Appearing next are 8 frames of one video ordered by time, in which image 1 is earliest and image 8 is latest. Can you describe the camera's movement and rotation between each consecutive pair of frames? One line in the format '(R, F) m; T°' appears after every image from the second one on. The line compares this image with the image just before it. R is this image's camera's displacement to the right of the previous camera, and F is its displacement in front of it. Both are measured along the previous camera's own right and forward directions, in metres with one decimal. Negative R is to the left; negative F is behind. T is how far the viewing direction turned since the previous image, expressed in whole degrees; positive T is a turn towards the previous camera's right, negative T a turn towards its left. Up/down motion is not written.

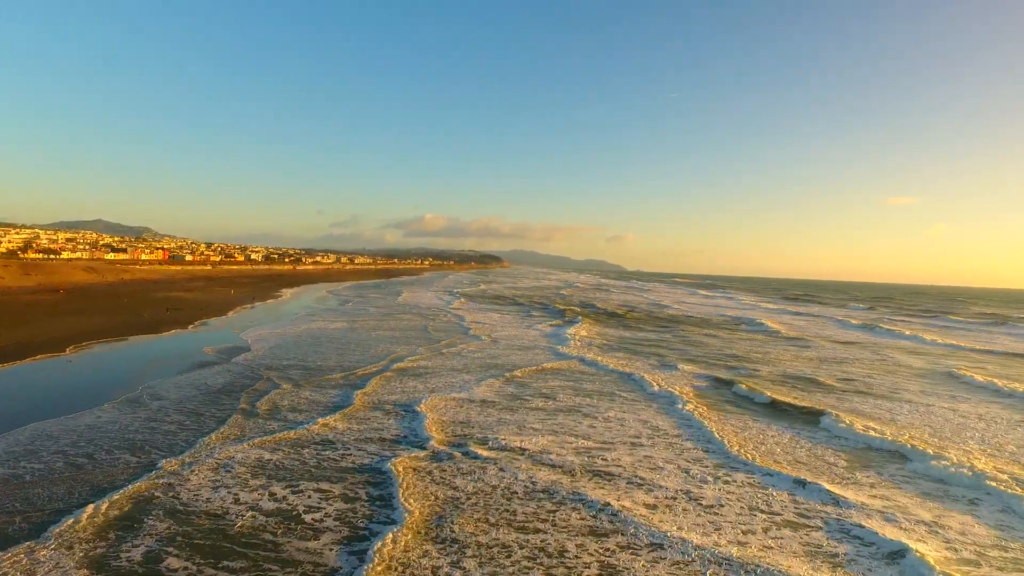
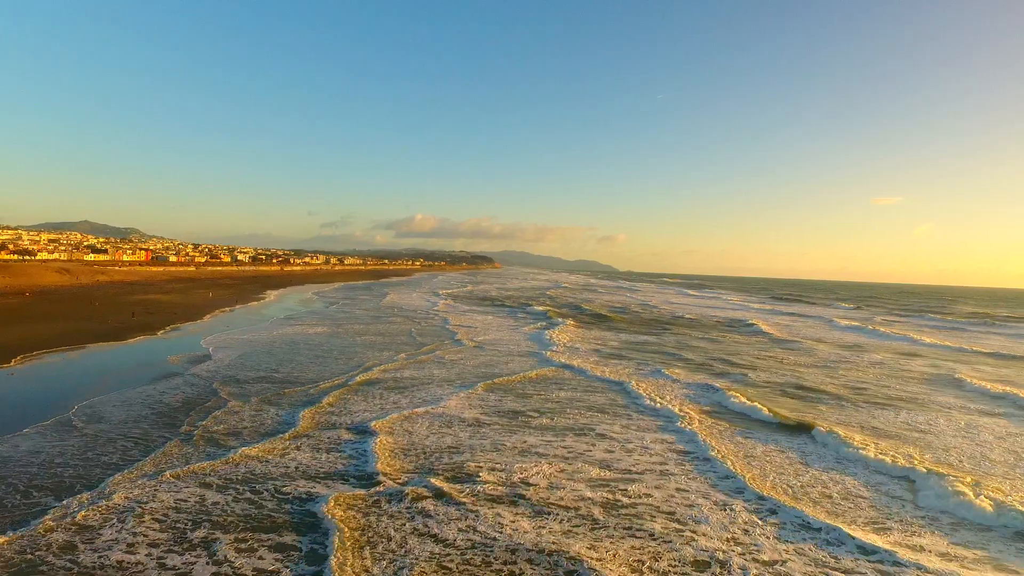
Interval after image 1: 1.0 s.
(-0.1, +1.2) m; +1°
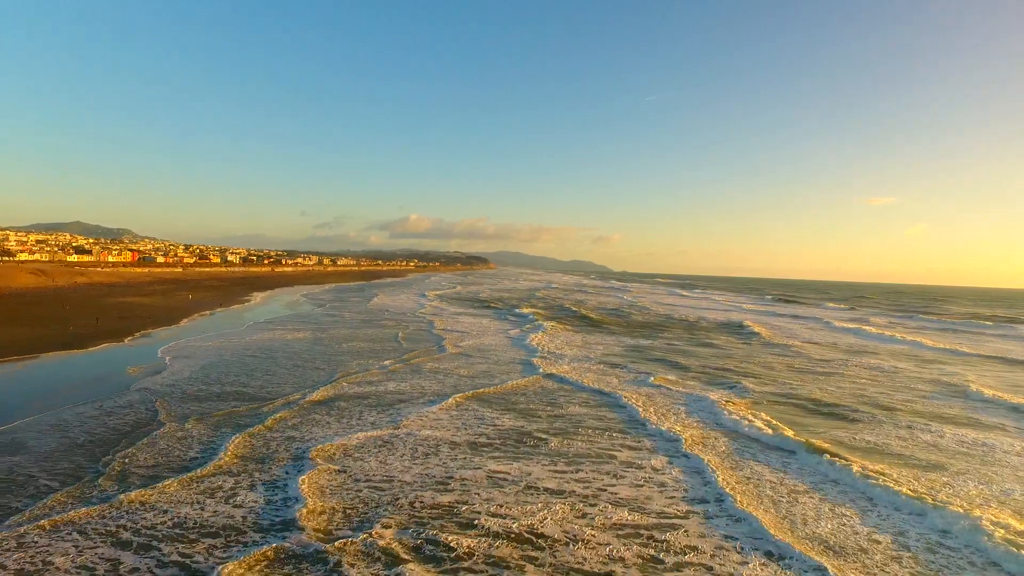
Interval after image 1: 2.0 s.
(-0.1, +1.2) m; +1°
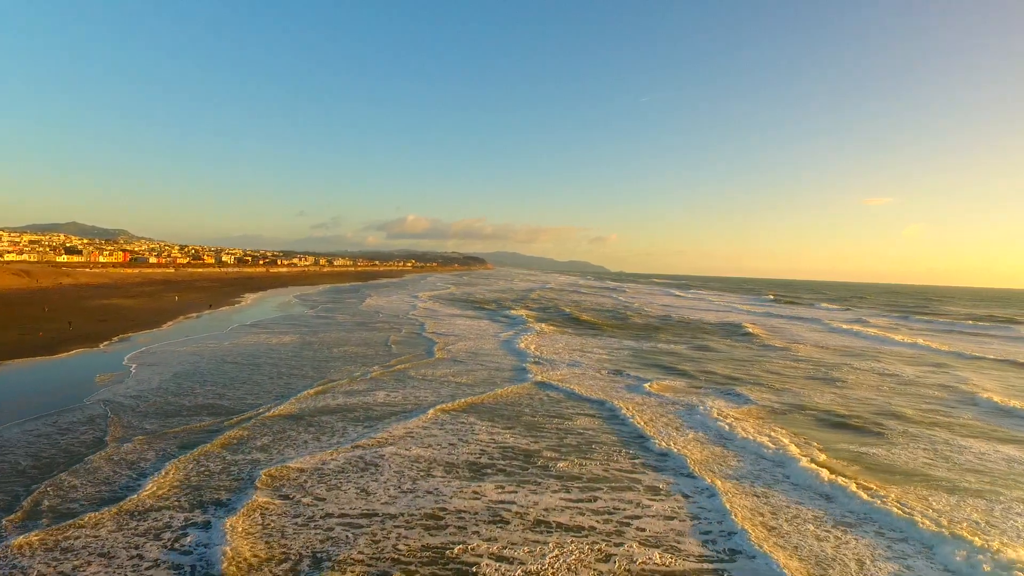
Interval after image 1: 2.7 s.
(-0.1, +0.9) m; 0°
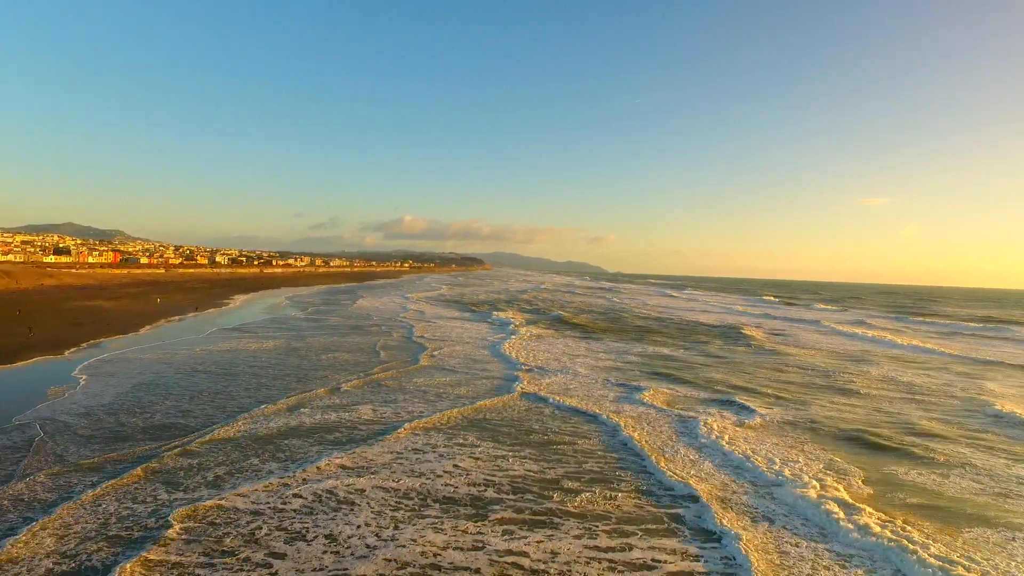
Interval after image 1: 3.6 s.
(-0.1, +1.2) m; 0°
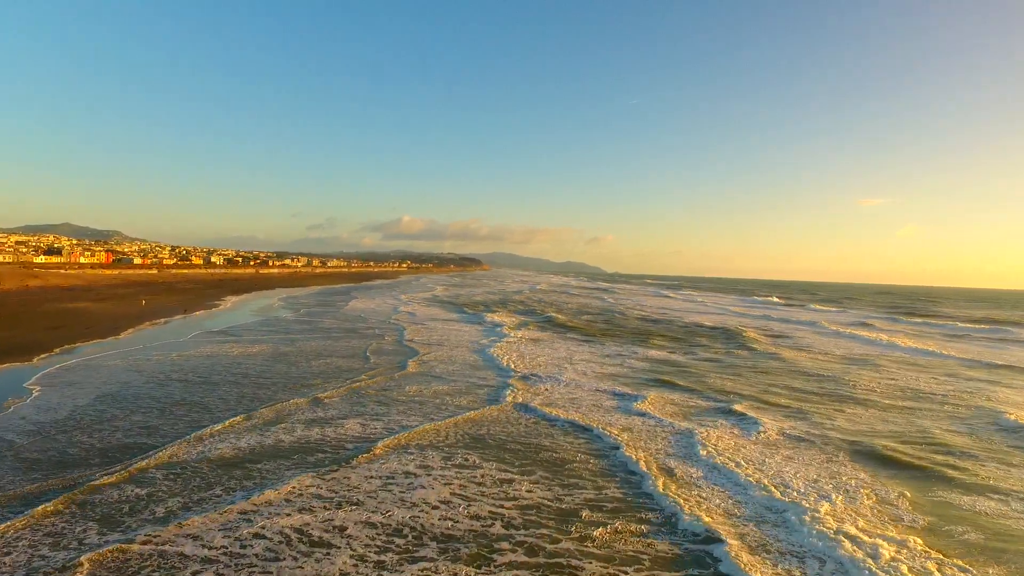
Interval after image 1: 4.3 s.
(-0.1, +0.9) m; 0°
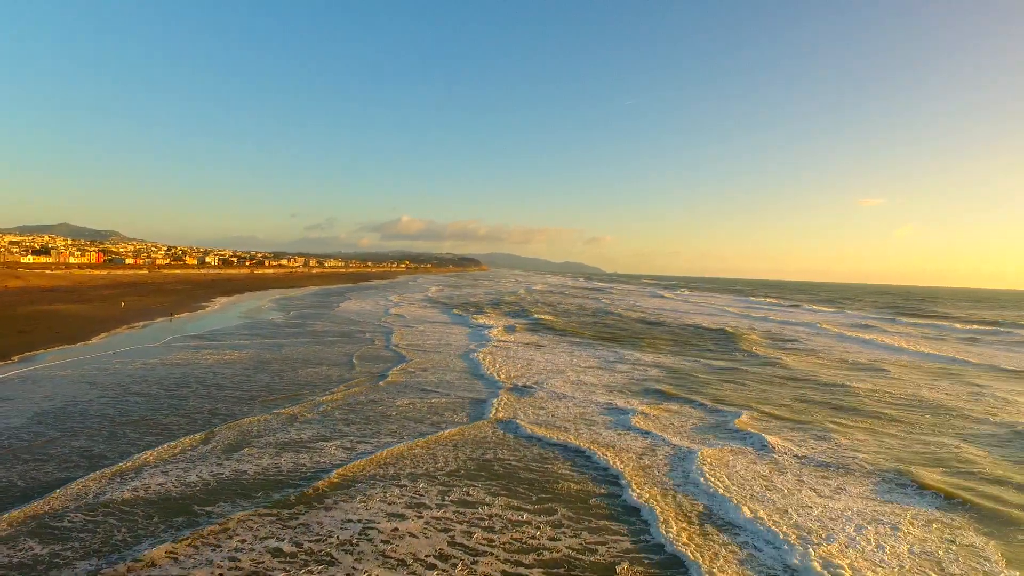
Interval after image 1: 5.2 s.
(-0.1, +1.2) m; 0°
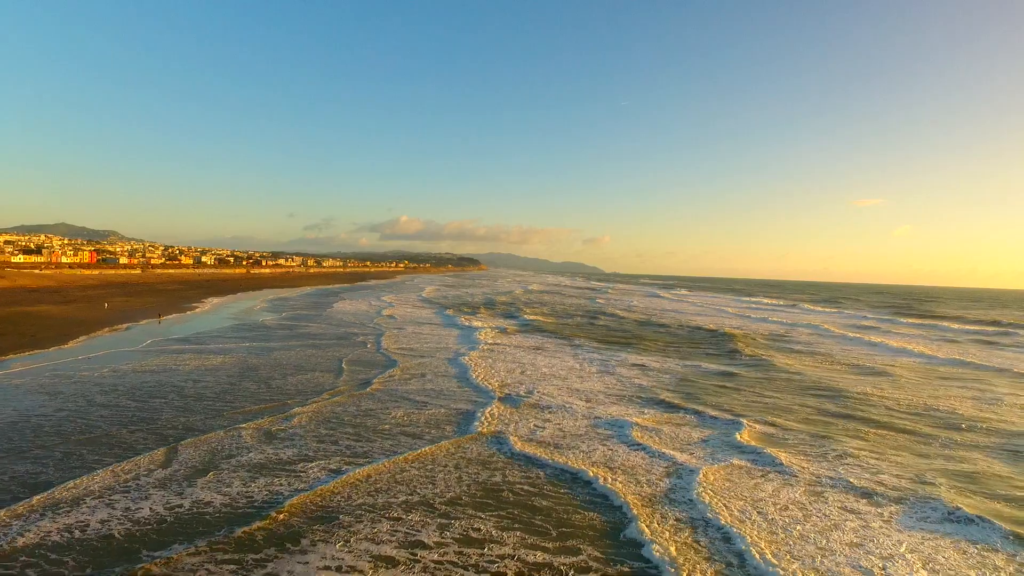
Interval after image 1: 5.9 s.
(-0.1, +0.9) m; 0°
